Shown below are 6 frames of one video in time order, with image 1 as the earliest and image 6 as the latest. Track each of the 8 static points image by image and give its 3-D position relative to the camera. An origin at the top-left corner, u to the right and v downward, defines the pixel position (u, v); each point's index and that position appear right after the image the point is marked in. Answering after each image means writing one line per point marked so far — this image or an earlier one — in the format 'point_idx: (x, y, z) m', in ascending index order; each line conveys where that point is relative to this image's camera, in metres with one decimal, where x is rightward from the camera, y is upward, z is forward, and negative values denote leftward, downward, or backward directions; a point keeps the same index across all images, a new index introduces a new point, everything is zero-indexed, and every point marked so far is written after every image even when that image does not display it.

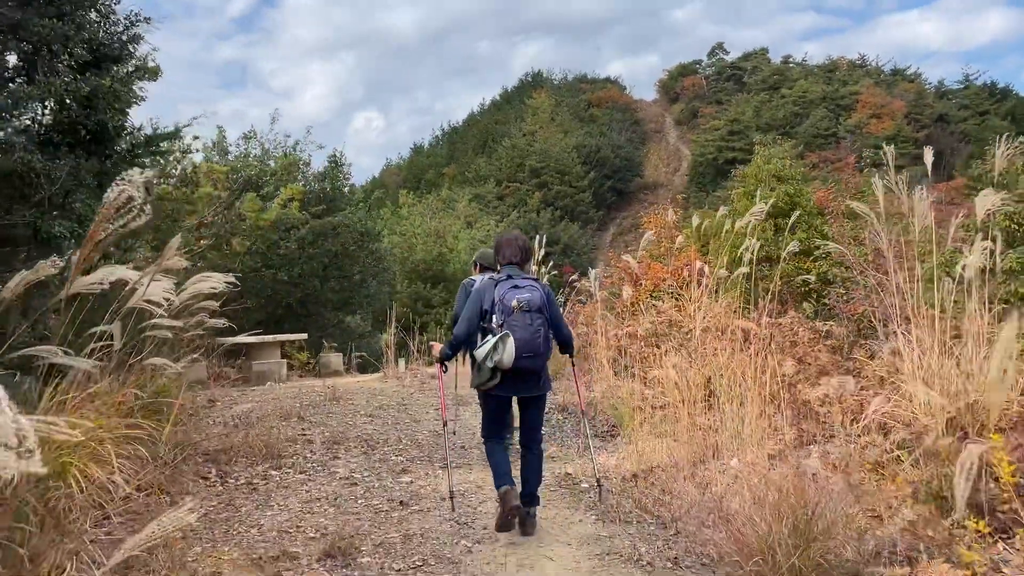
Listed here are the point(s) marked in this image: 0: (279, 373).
0: (-2.9, -1.1, +9.2) m
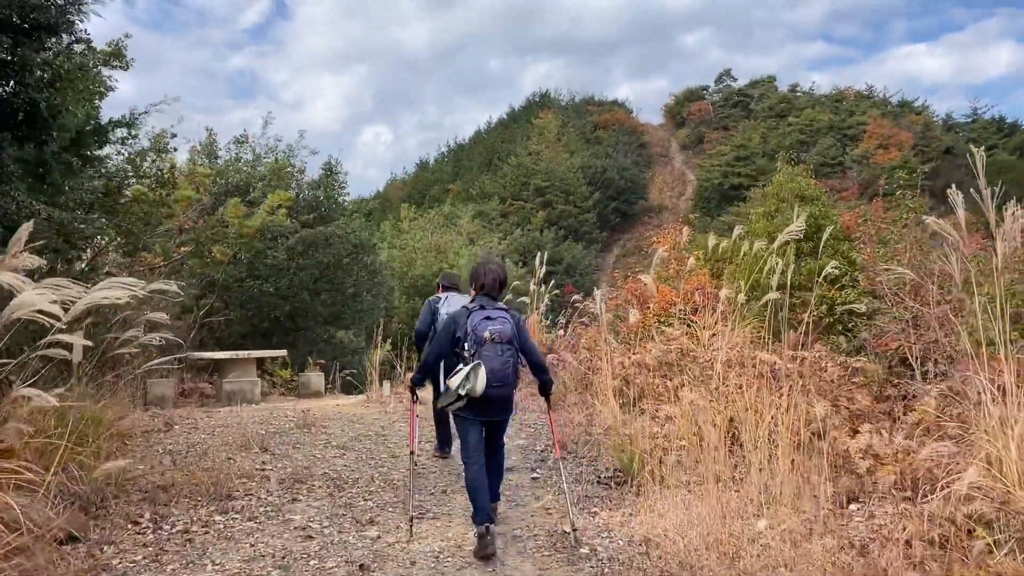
0: (-3.0, -1.2, +8.4) m
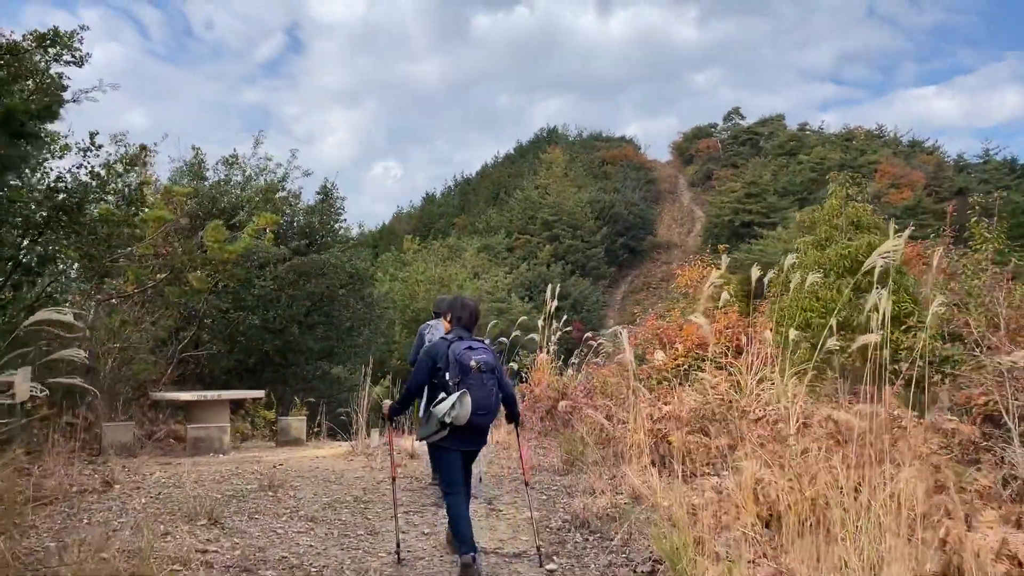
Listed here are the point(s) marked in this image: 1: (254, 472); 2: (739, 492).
0: (-2.9, -1.5, +7.3) m
1: (-2.1, -1.5, +6.1) m
2: (+1.3, -1.2, +4.2) m
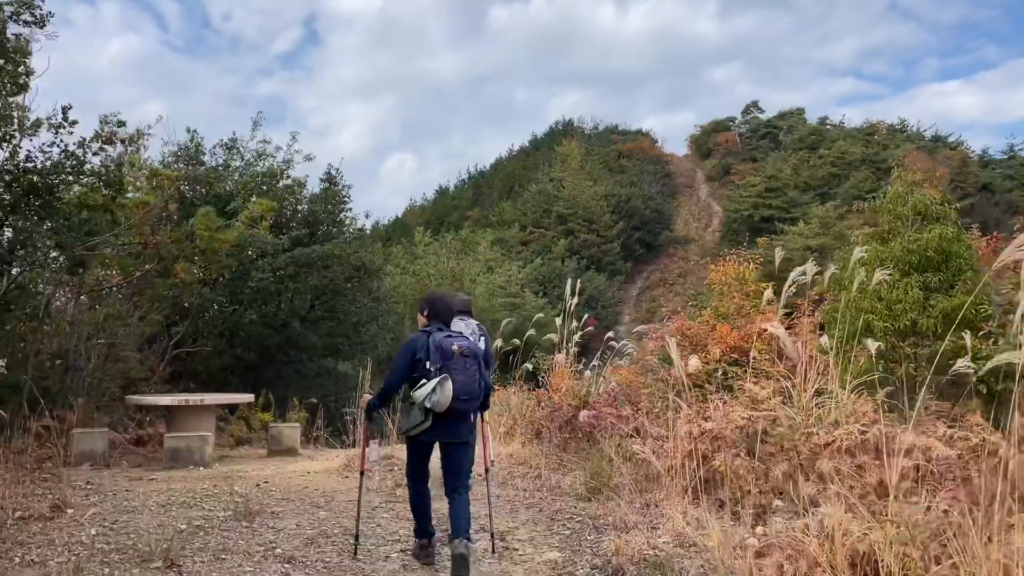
0: (-2.8, -1.5, +6.5) m
1: (-2.0, -1.5, +5.3) m
2: (+1.4, -1.2, +3.3) m
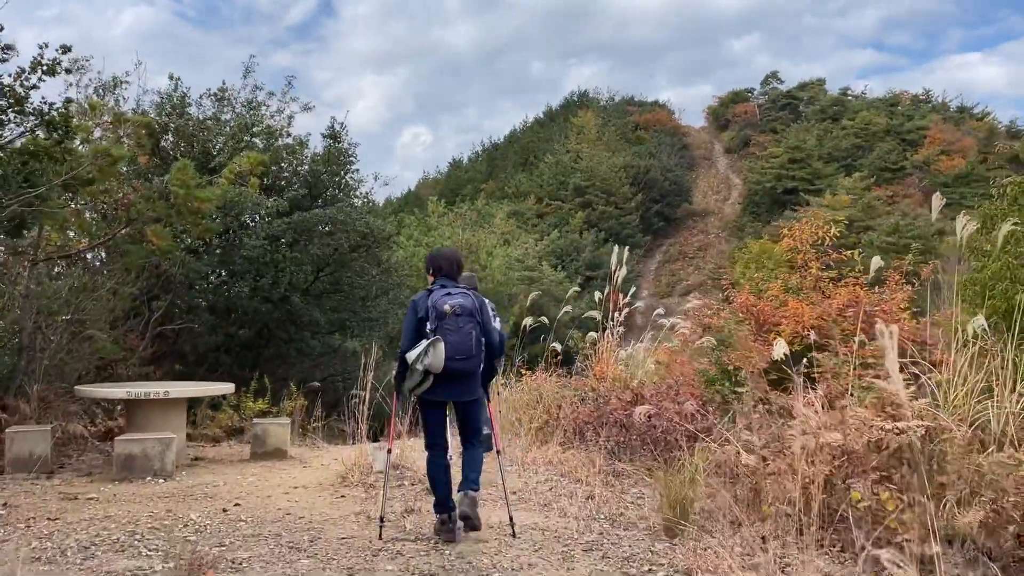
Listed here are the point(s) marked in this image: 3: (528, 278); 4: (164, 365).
0: (-2.5, -1.2, +5.2) m
1: (-1.7, -1.3, +4.0) m
2: (+1.6, -1.0, +1.9) m
3: (+0.5, +0.3, +19.6) m
4: (-4.9, -1.1, +10.4) m
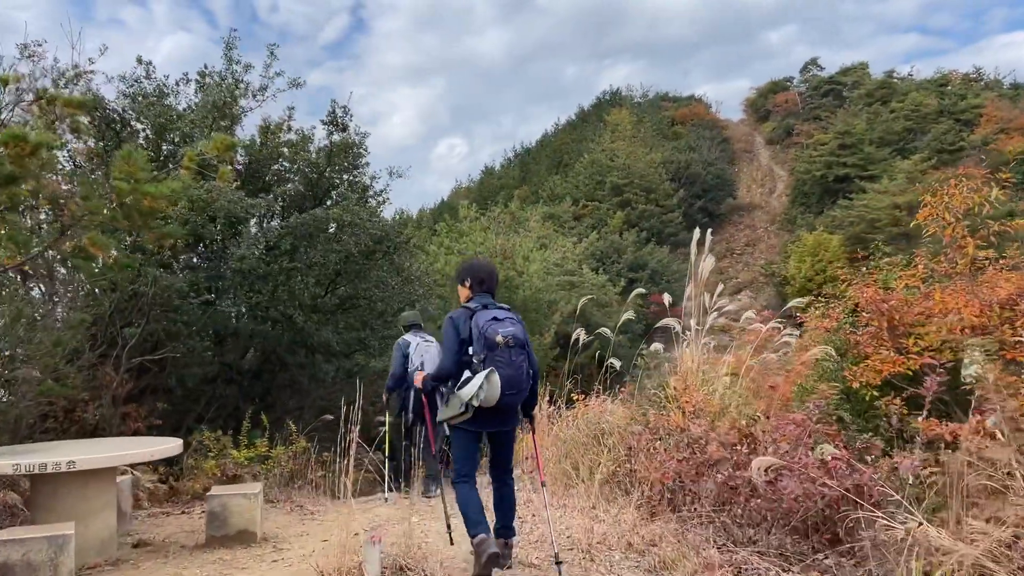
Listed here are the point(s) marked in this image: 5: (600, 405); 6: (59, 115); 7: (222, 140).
0: (-2.2, -1.3, +3.5) m
1: (-1.5, -1.3, +2.3) m
2: (+1.7, -0.9, +0.1) m
3: (+1.5, +0.2, +17.8) m
4: (-4.3, -1.4, +8.8) m
5: (+0.7, -1.0, +6.1) m
6: (-3.6, +1.4, +5.9) m
7: (-2.5, +1.3, +6.7) m
